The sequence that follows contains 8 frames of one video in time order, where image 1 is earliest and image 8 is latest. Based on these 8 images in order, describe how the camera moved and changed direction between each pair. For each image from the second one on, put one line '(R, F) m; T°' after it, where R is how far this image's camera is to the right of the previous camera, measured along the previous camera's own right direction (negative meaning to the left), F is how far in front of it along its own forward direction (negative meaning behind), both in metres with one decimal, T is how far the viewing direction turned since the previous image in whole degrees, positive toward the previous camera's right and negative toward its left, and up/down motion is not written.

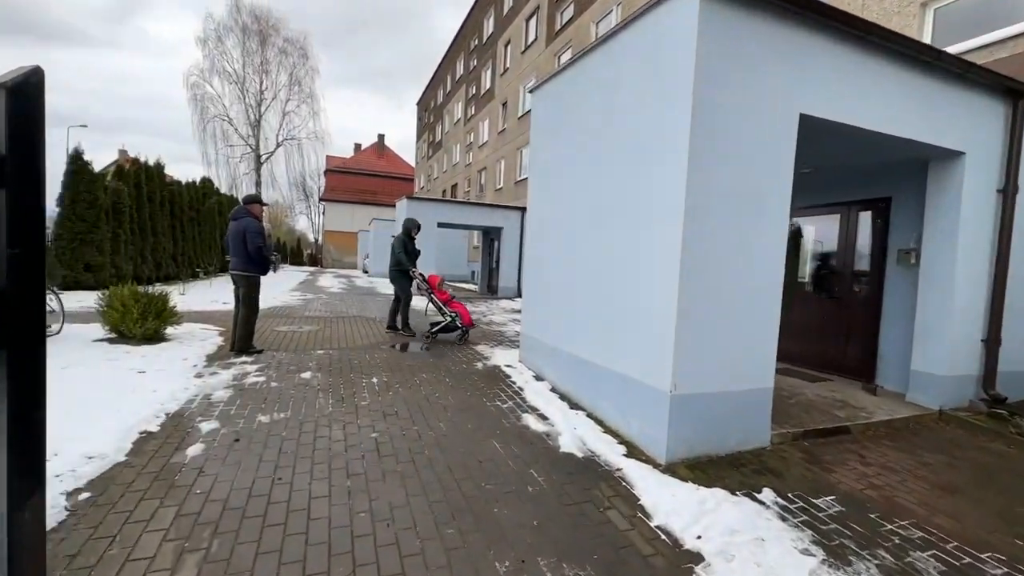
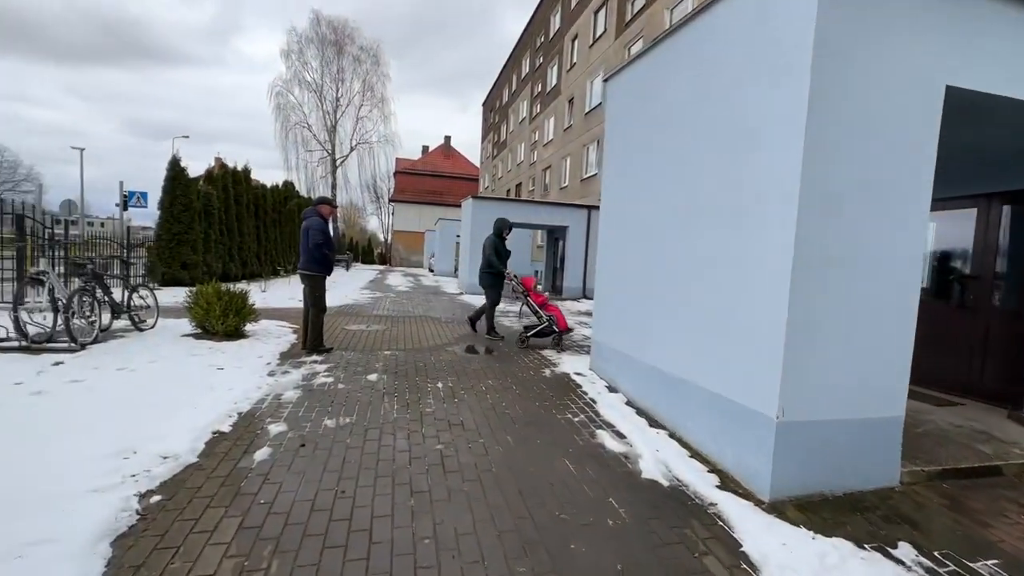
(-0.1, +0.3) m; -8°
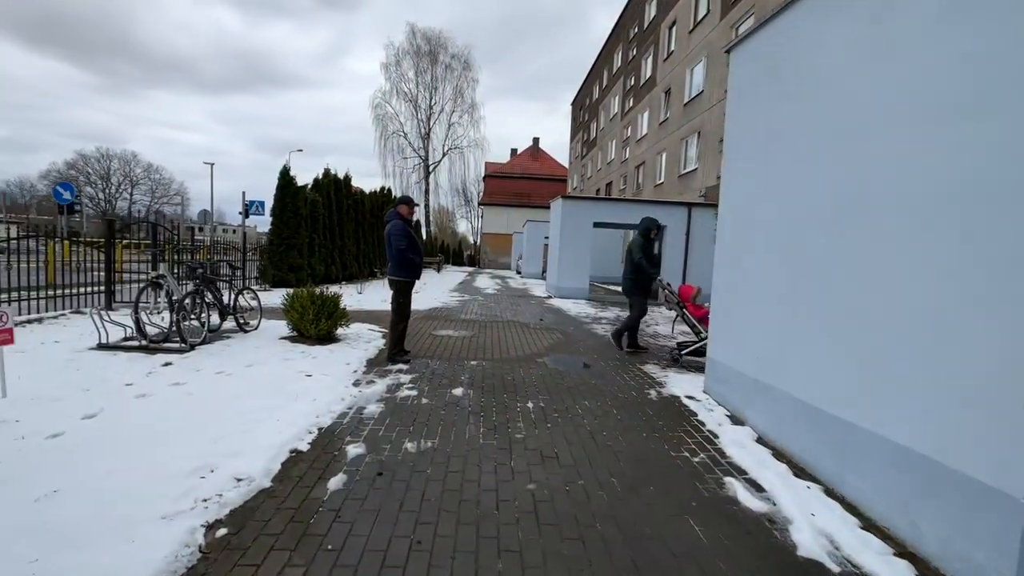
(-0.1, +0.6) m; -11°
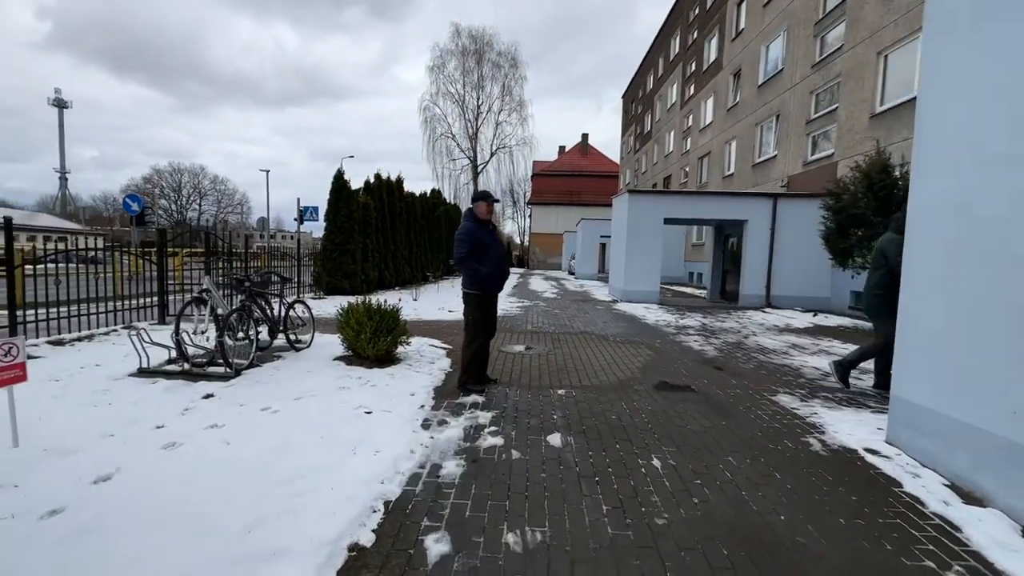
(-0.5, +1.1) m; -6°
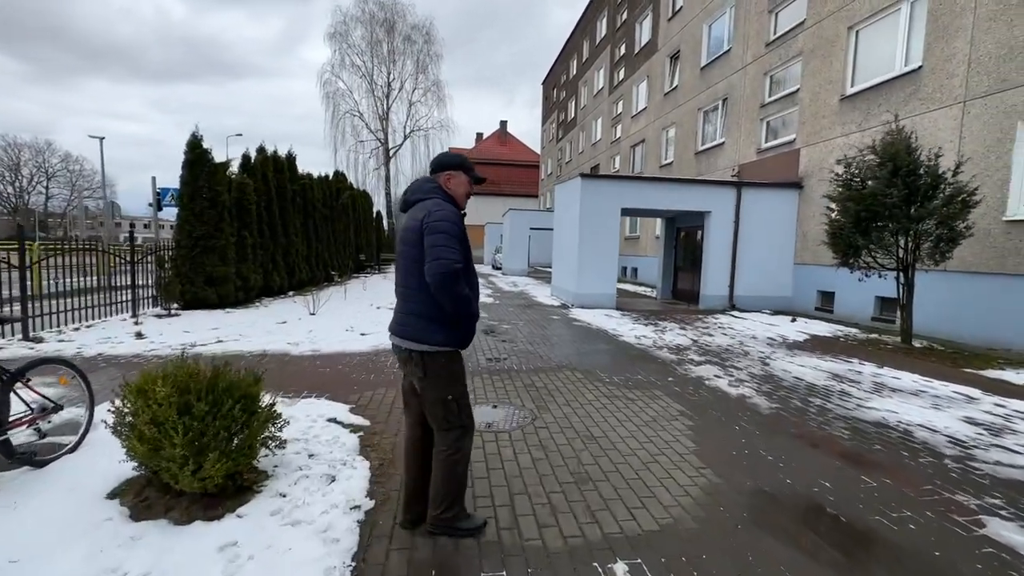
(-0.4, +2.8) m; +10°
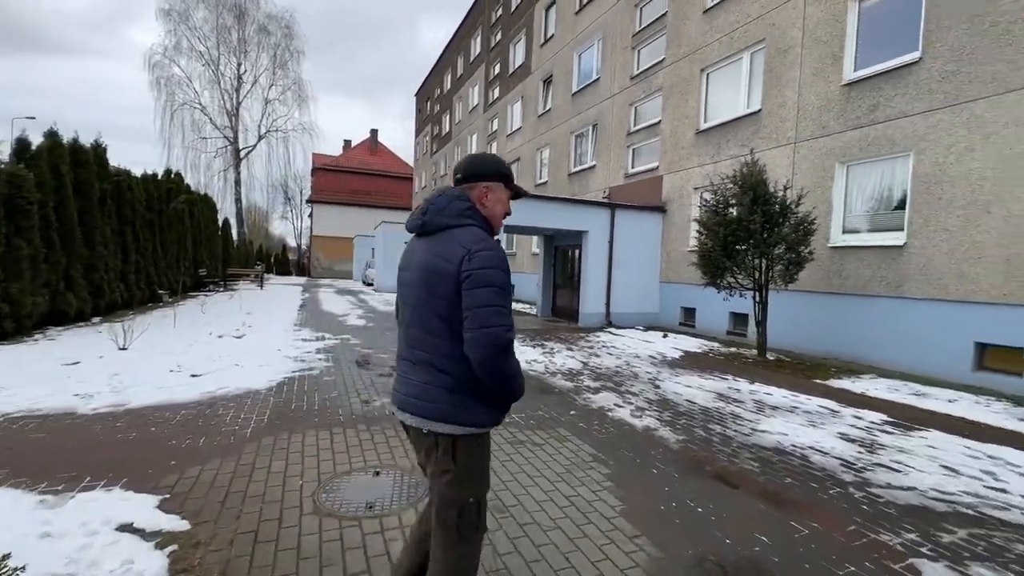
(-0.1, +0.8) m; +15°
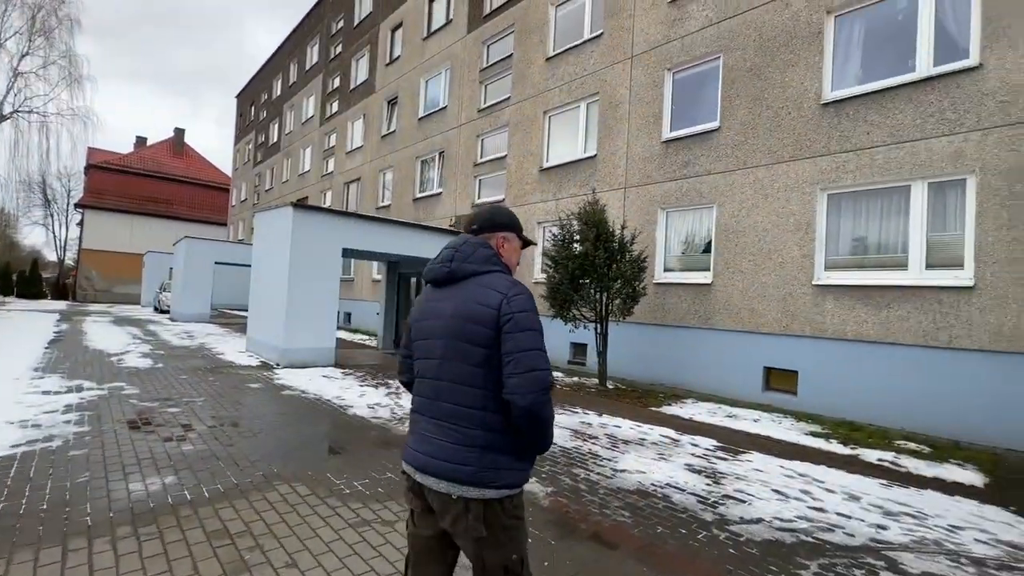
(-0.1, +0.7) m; +20°
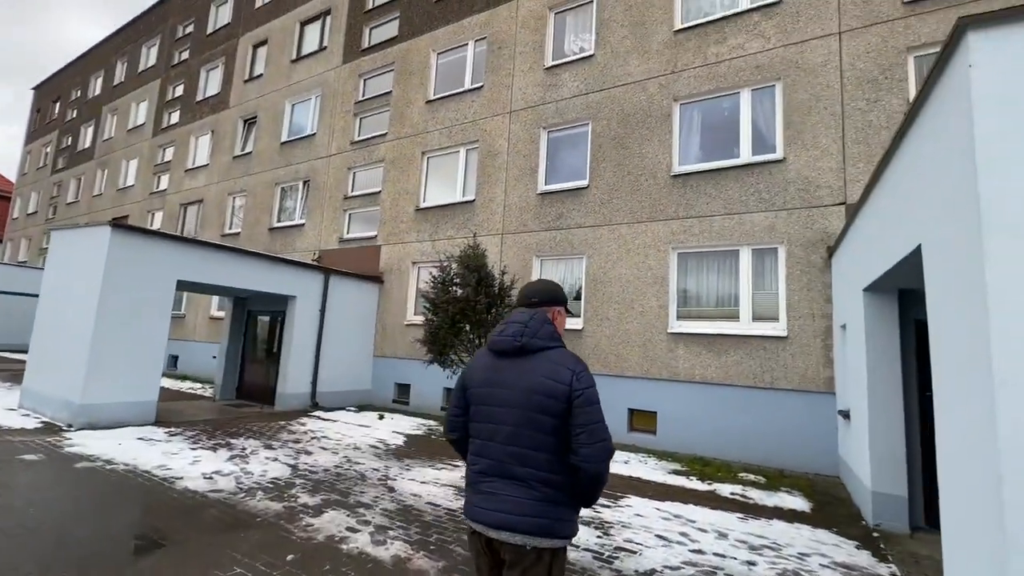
(-0.3, +0.3) m; +17°
